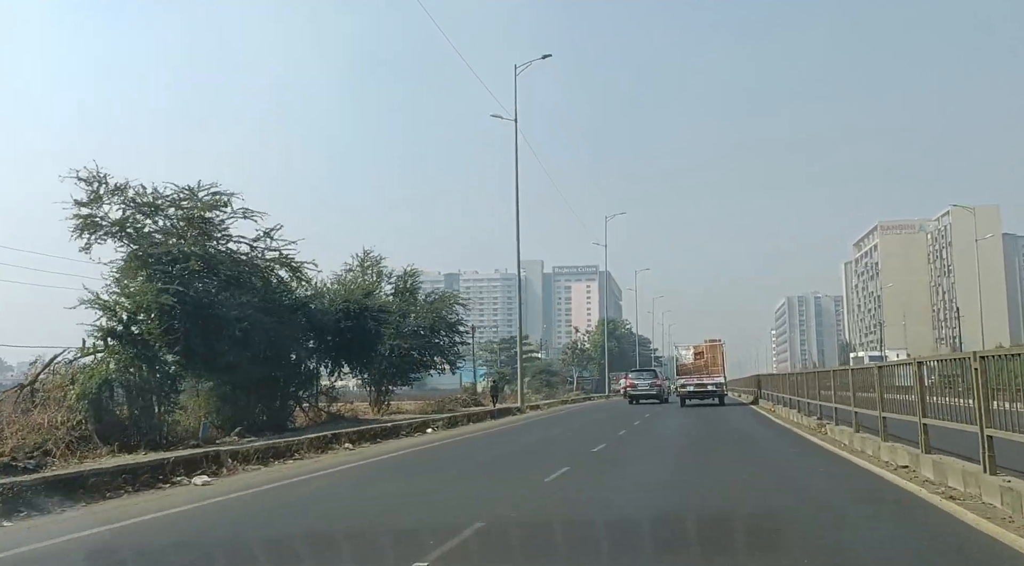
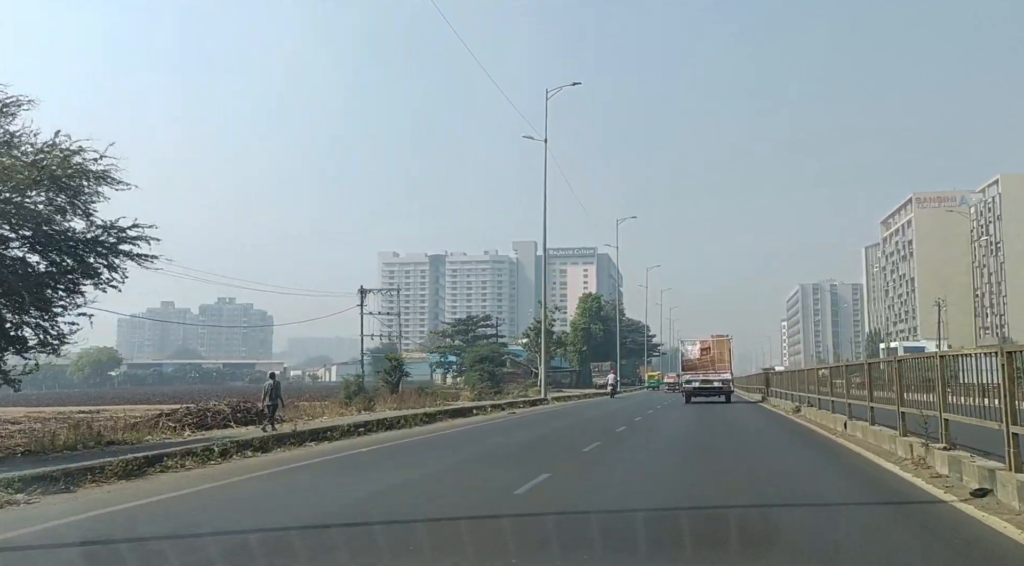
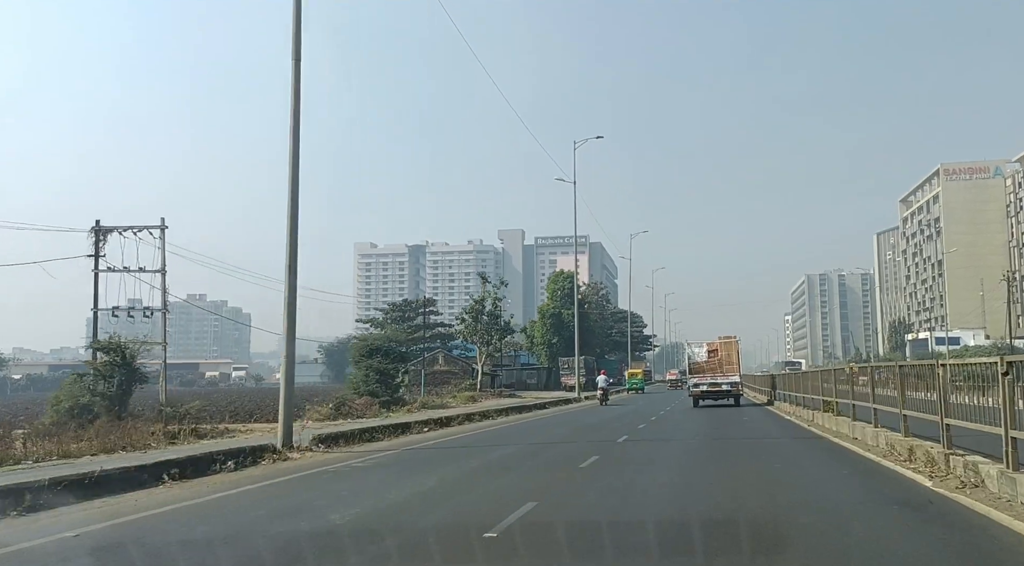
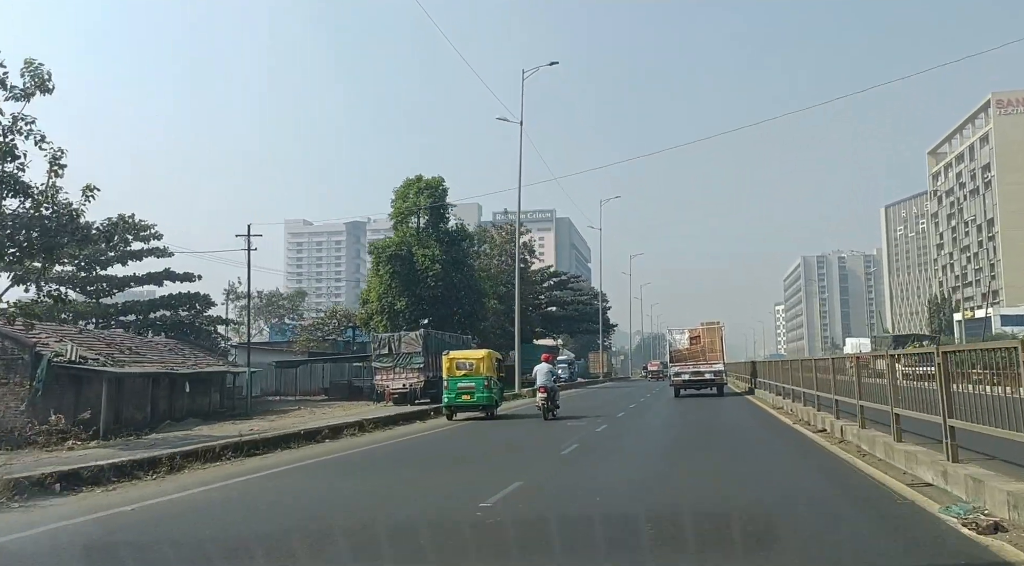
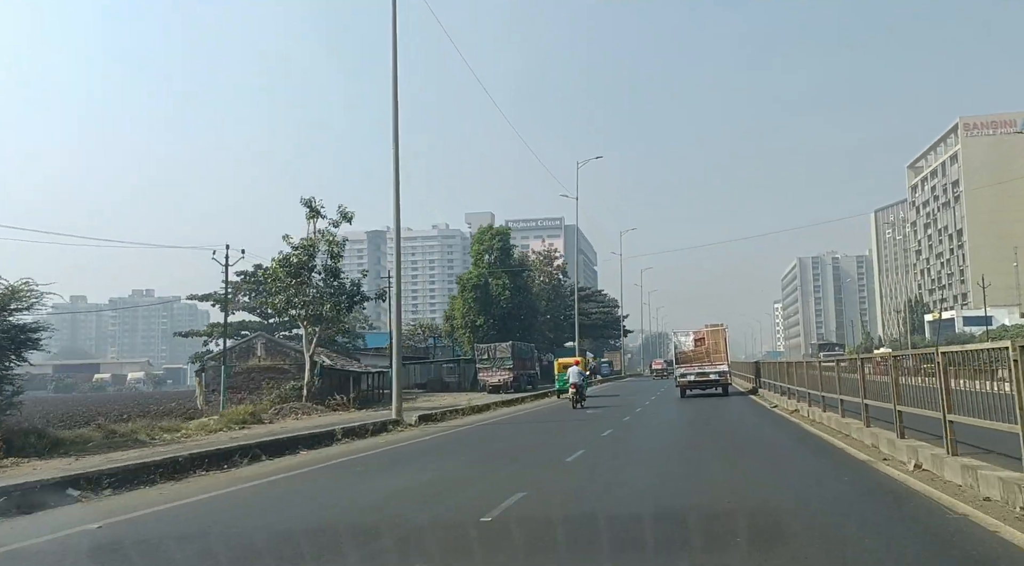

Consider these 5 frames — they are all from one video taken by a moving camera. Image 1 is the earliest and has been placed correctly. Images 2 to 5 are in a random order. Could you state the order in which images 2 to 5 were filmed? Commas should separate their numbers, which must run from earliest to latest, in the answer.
2, 3, 5, 4
